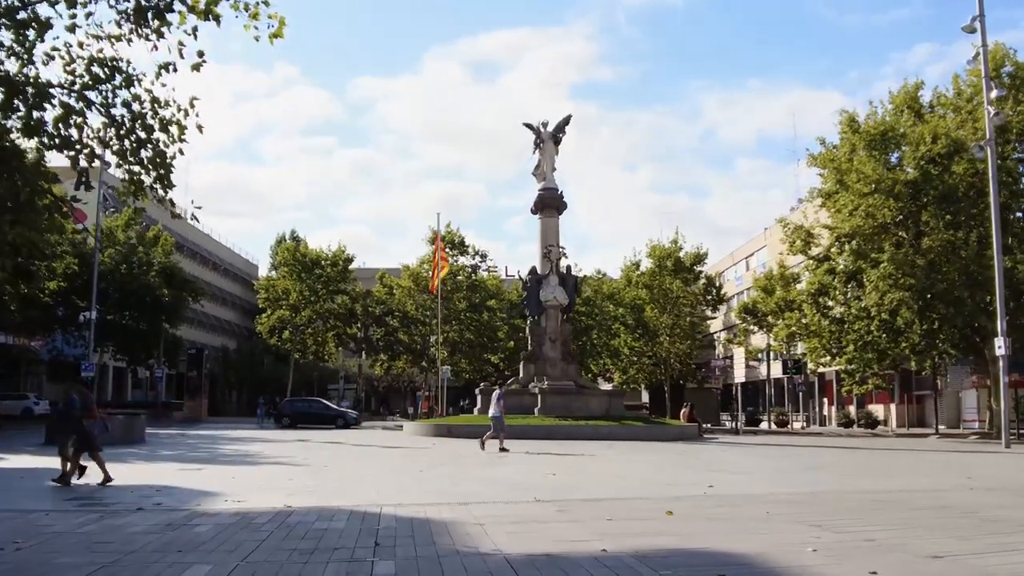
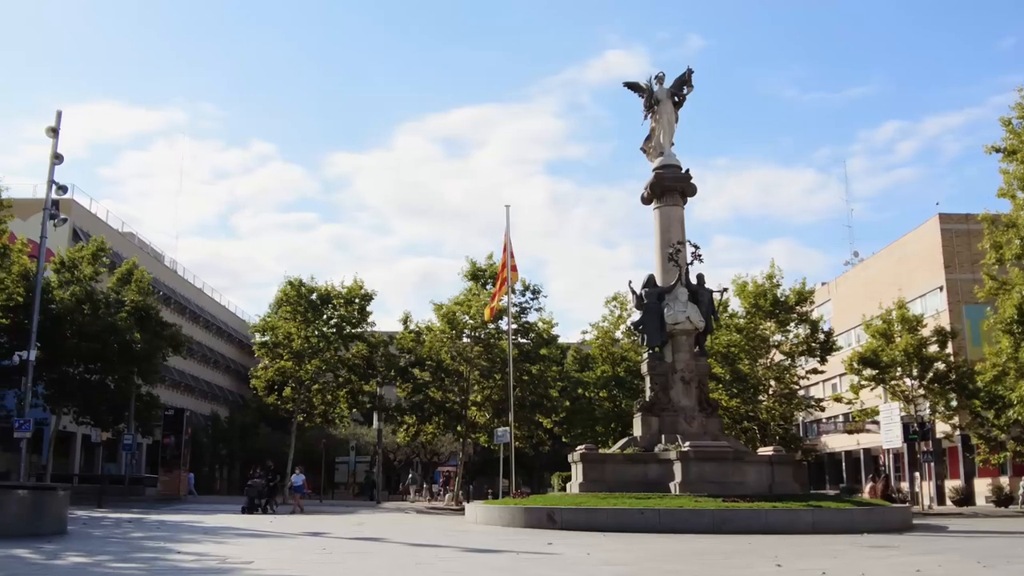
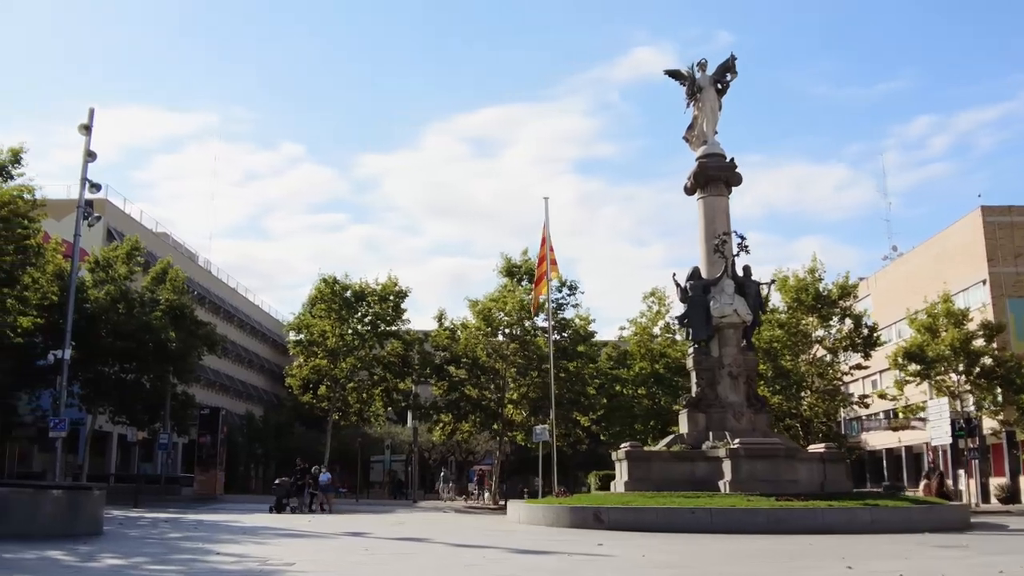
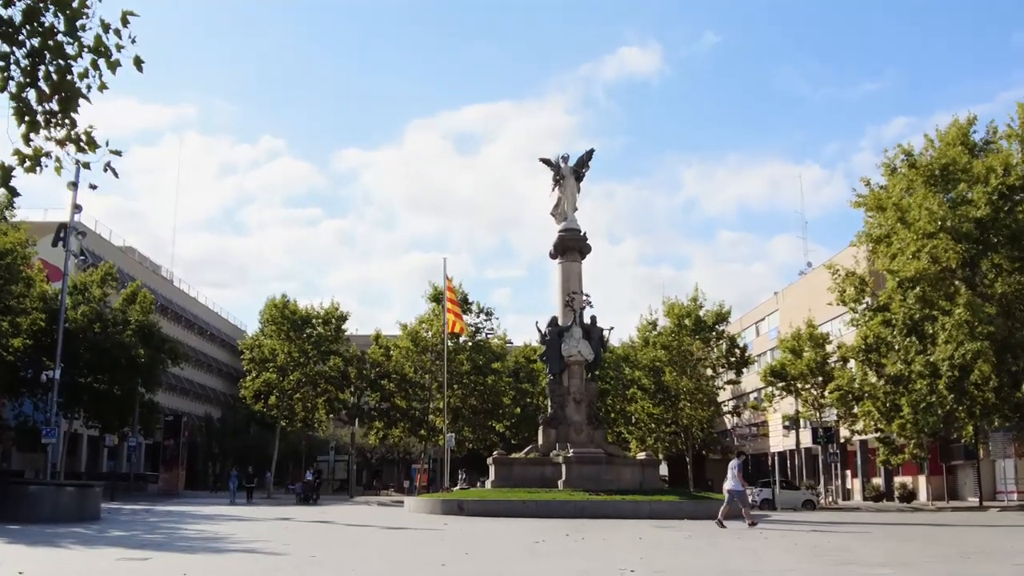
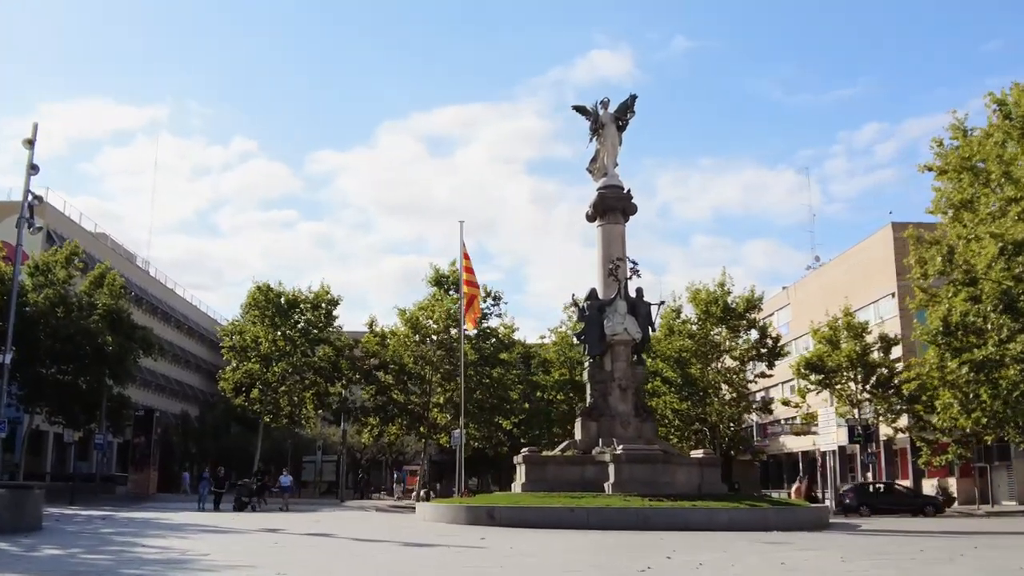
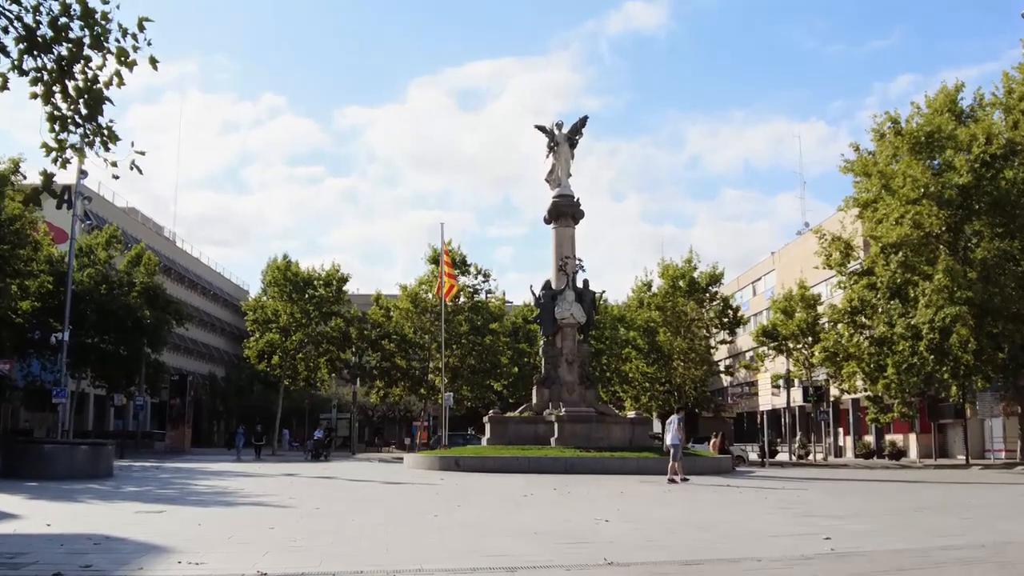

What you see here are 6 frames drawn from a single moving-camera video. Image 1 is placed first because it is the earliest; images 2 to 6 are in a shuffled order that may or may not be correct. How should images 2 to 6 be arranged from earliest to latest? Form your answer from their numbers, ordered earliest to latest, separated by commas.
6, 4, 5, 2, 3
